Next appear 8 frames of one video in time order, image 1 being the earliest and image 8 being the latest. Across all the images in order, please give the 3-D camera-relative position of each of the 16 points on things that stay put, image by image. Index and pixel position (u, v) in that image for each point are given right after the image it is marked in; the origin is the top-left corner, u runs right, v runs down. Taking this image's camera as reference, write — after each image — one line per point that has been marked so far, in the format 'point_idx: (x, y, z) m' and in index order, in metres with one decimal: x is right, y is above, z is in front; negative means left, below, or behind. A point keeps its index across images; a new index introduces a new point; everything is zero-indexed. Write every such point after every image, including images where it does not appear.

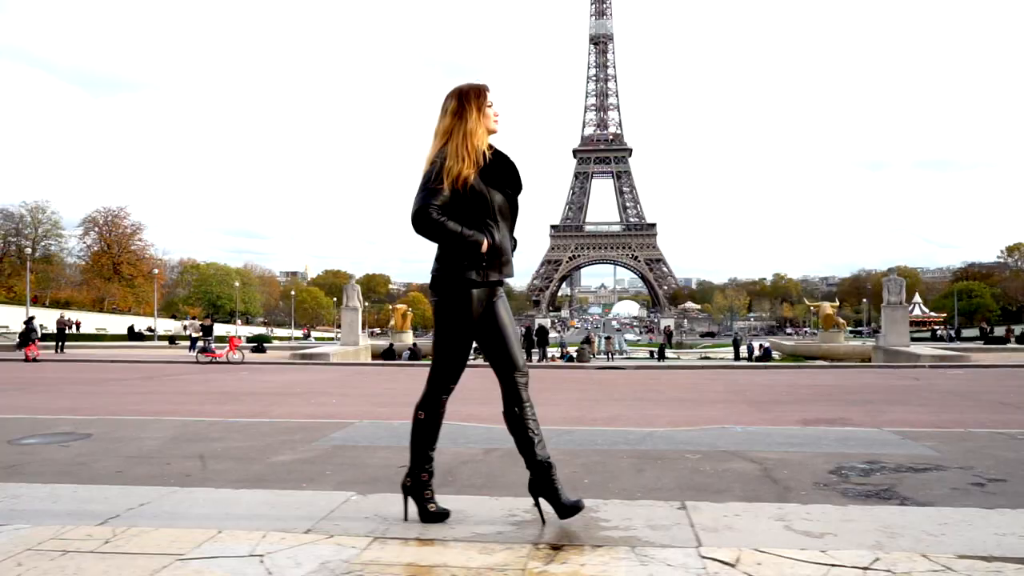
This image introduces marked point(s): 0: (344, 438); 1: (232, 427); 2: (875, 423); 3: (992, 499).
0: (-1.5, -1.4, +7.0) m
1: (-2.8, -1.4, +7.5) m
2: (+3.8, -1.4, +8.1) m
3: (+3.0, -1.3, +4.8) m
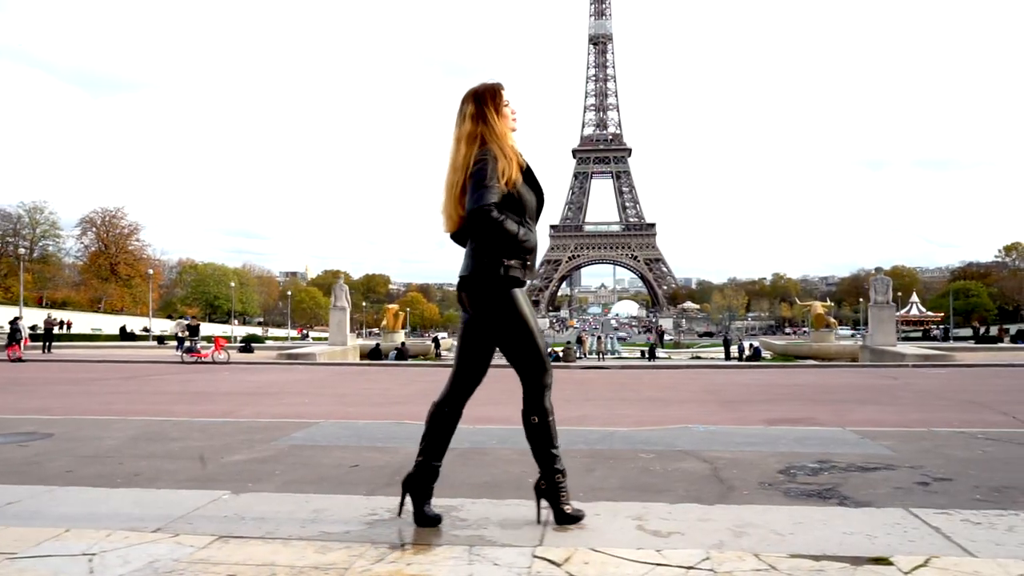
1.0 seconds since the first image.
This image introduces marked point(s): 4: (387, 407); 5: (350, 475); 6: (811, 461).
0: (-1.9, -1.4, +7.0) m
1: (-3.1, -1.4, +7.6) m
2: (+3.5, -1.4, +8.1) m
3: (+2.7, -1.3, +4.8) m
4: (-1.5, -1.5, +9.3) m
5: (-1.2, -1.3, +5.4) m
6: (+2.3, -1.3, +5.9) m
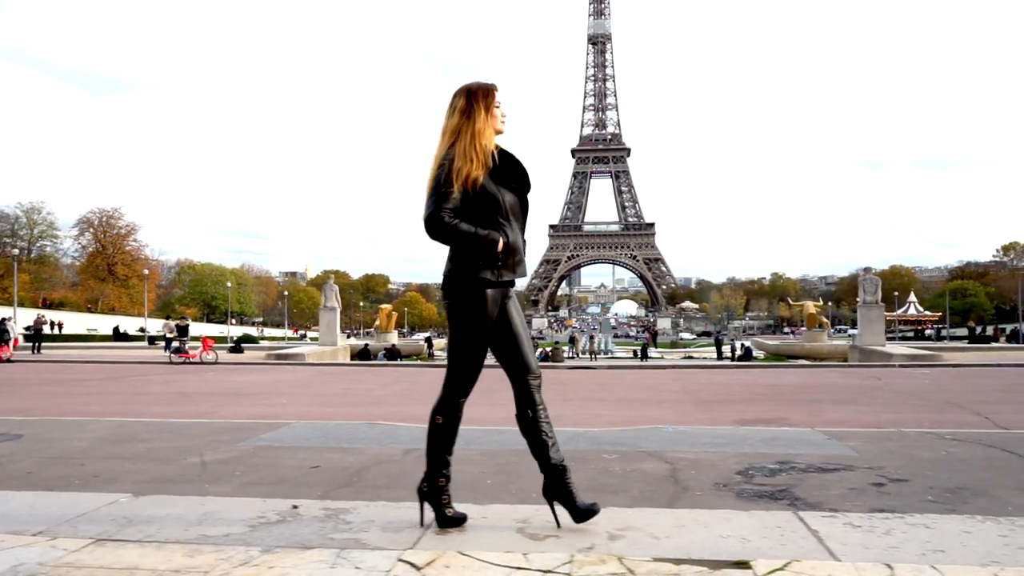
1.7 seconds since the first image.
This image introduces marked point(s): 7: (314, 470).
0: (-2.2, -1.4, +7.0) m
1: (-3.4, -1.4, +7.6) m
2: (+3.2, -1.4, +8.1) m
3: (+2.4, -1.3, +4.8) m
4: (-1.8, -1.5, +9.3) m
5: (-1.5, -1.4, +5.5) m
6: (+2.0, -1.3, +5.9) m
7: (-1.5, -1.4, +5.7) m
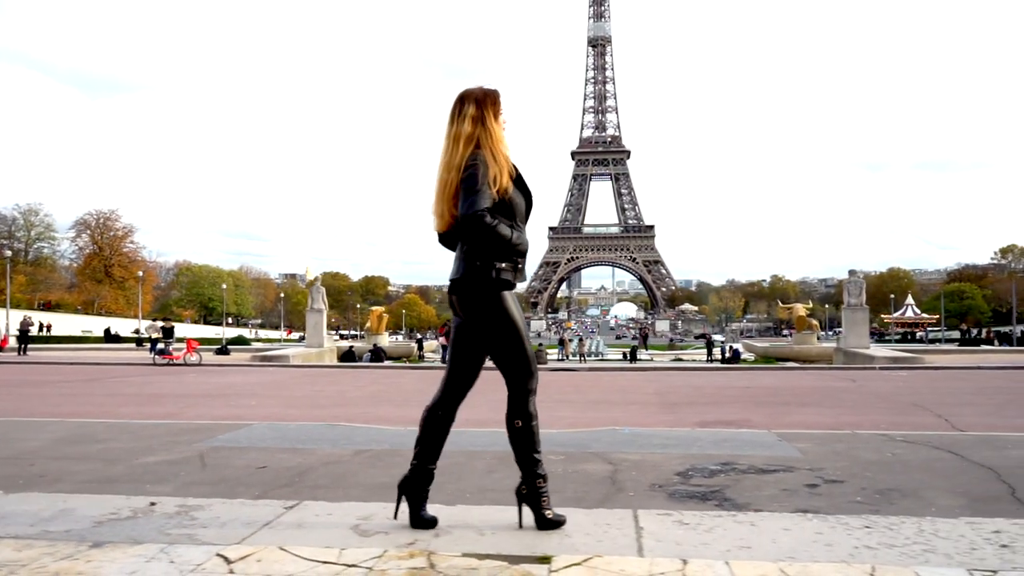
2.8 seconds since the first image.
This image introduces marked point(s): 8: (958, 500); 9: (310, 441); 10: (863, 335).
0: (-2.6, -1.4, +7.1) m
1: (-3.8, -1.4, +7.6) m
2: (+2.8, -1.5, +8.1) m
3: (+1.9, -1.4, +4.9) m
4: (-2.3, -1.5, +9.3) m
5: (-1.9, -1.4, +5.5) m
6: (+1.6, -1.4, +5.9) m
7: (-1.9, -1.4, +5.7) m
8: (+2.8, -1.3, +4.8) m
9: (-1.9, -1.4, +6.9) m
10: (+9.2, -1.2, +20.0) m
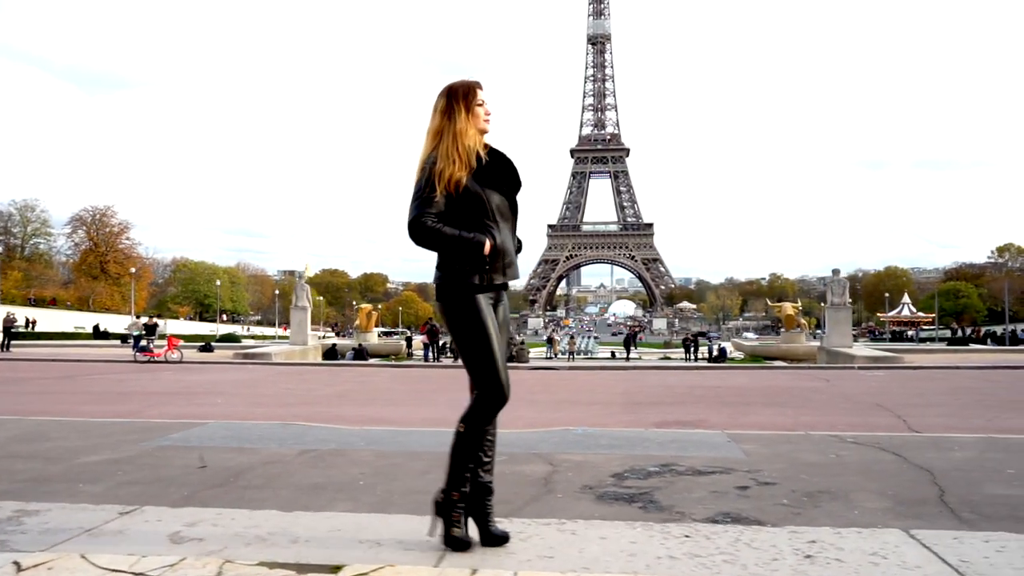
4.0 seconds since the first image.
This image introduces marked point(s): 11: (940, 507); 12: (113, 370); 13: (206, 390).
0: (-3.1, -1.4, +7.1) m
1: (-4.3, -1.4, +7.6) m
2: (+2.3, -1.5, +8.1) m
3: (+1.5, -1.4, +4.9) m
4: (-2.7, -1.5, +9.4) m
5: (-2.4, -1.4, +5.5) m
6: (+1.1, -1.4, +5.9) m
7: (-2.4, -1.4, +5.7) m
8: (+2.3, -1.4, +4.8) m
9: (-2.3, -1.4, +6.9) m
10: (+8.8, -1.2, +19.9) m
11: (+2.6, -1.3, +4.7) m
12: (-8.0, -1.6, +15.2) m
13: (-4.7, -1.6, +11.6) m
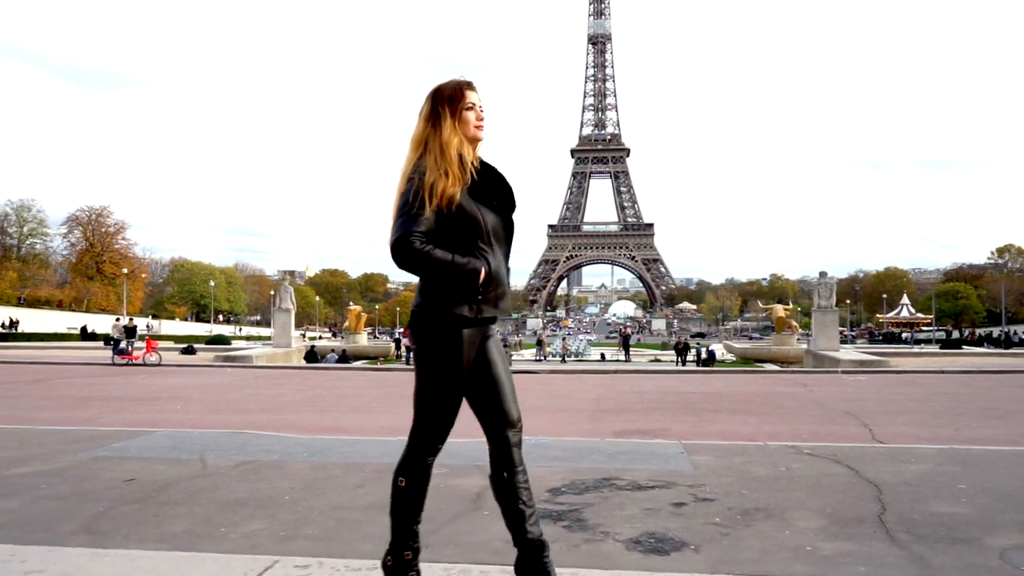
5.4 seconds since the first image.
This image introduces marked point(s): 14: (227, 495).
0: (-3.6, -1.5, +6.9) m
1: (-4.8, -1.5, +7.5) m
2: (+1.8, -1.5, +7.9) m
3: (+1.0, -1.4, +4.7) m
4: (-3.2, -1.5, +9.2) m
5: (-2.8, -1.4, +5.4) m
6: (+0.6, -1.4, +5.7) m
7: (-2.8, -1.4, +5.6) m
8: (+1.9, -1.4, +4.6) m
9: (-2.8, -1.5, +6.8) m
10: (+8.3, -1.3, +19.7) m
11: (+2.1, -1.4, +4.5) m
12: (-8.4, -1.7, +15.1) m
13: (-5.1, -1.6, +11.4) m
14: (-2.0, -1.4, +5.2) m
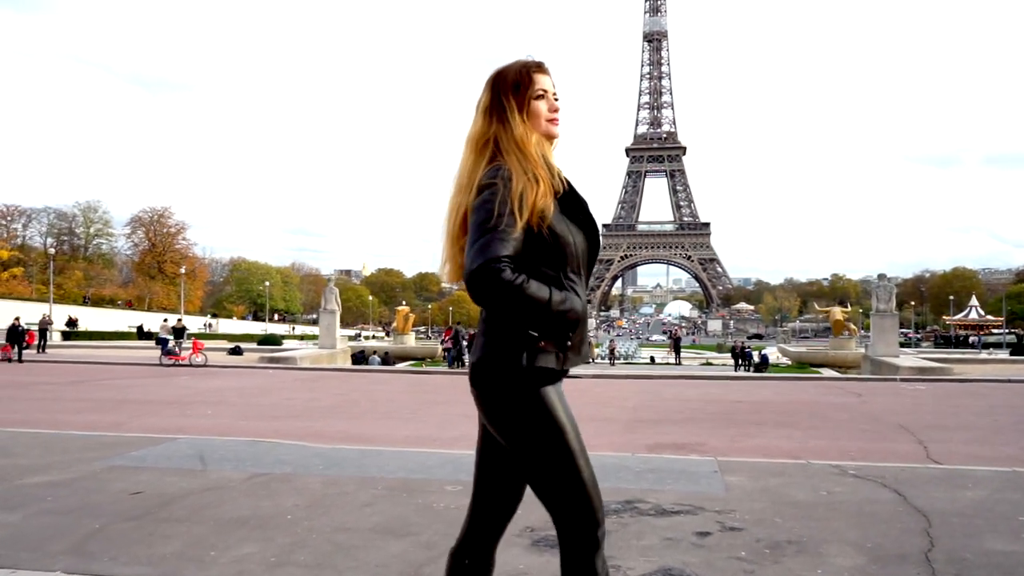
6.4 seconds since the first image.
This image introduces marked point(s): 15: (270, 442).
0: (-3.4, -1.5, +6.8) m
1: (-4.5, -1.5, +7.5) m
2: (+2.1, -1.6, +7.5) m
3: (+1.0, -1.5, +4.3) m
4: (-2.8, -1.6, +9.1) m
5: (-2.7, -1.5, +5.2) m
6: (+0.7, -1.5, +5.4) m
7: (-2.7, -1.5, +5.5) m
8: (+1.9, -1.5, +4.2) m
9: (-2.6, -1.5, +6.6) m
10: (+9.4, -1.4, +18.8) m
11: (+2.2, -1.5, +4.0) m
12: (-7.6, -1.7, +15.4) m
13: (-4.6, -1.7, +11.4) m
14: (-1.9, -1.5, +5.1) m
15: (-2.4, -1.5, +7.6) m
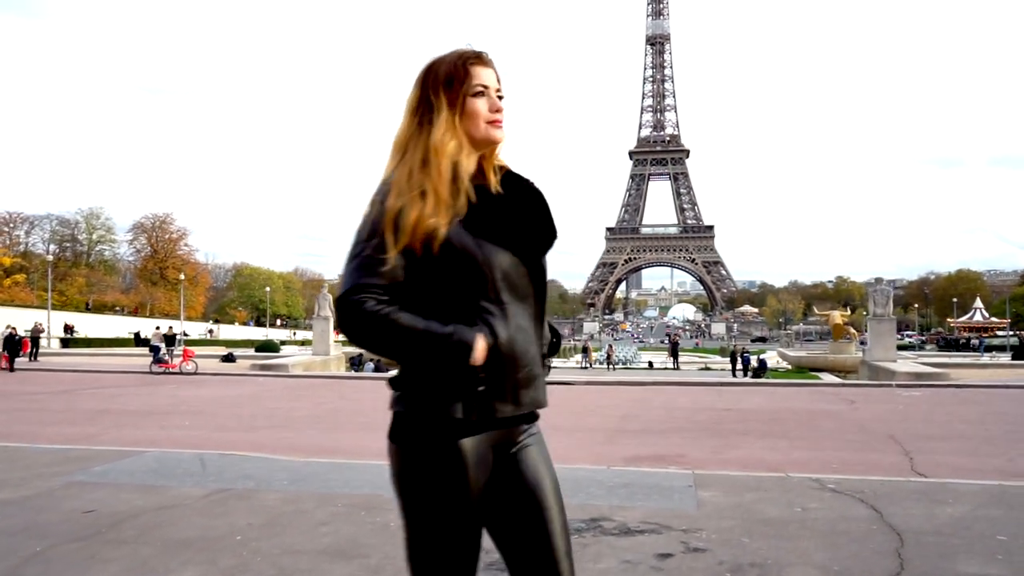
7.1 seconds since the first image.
0: (-3.6, -1.6, +6.7) m
1: (-4.8, -1.6, +7.4) m
2: (+1.8, -1.7, +7.3) m
3: (+0.8, -1.6, +4.1) m
4: (-3.0, -1.7, +8.9) m
5: (-3.0, -1.6, +5.1) m
6: (+0.5, -1.6, +5.2) m
7: (-3.0, -1.6, +5.3) m
8: (+1.6, -1.6, +4.0) m
9: (-2.9, -1.6, +6.5) m
10: (+9.3, -1.5, +18.6) m
11: (+1.9, -1.5, +3.8) m
12: (-7.8, -1.9, +15.2) m
13: (-4.8, -1.8, +11.3) m
14: (-2.1, -1.6, +4.9) m
15: (-2.7, -1.6, +7.4) m
